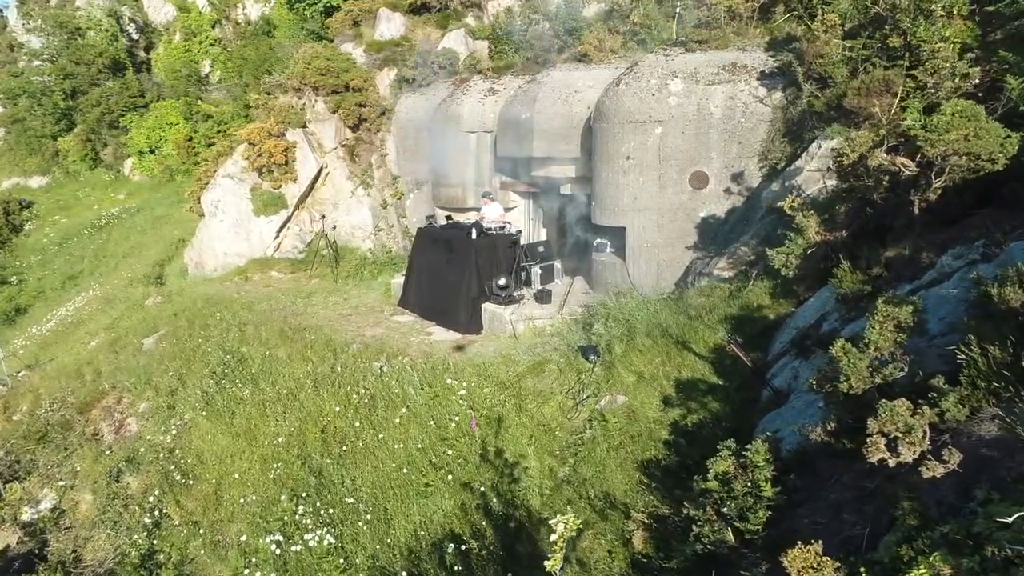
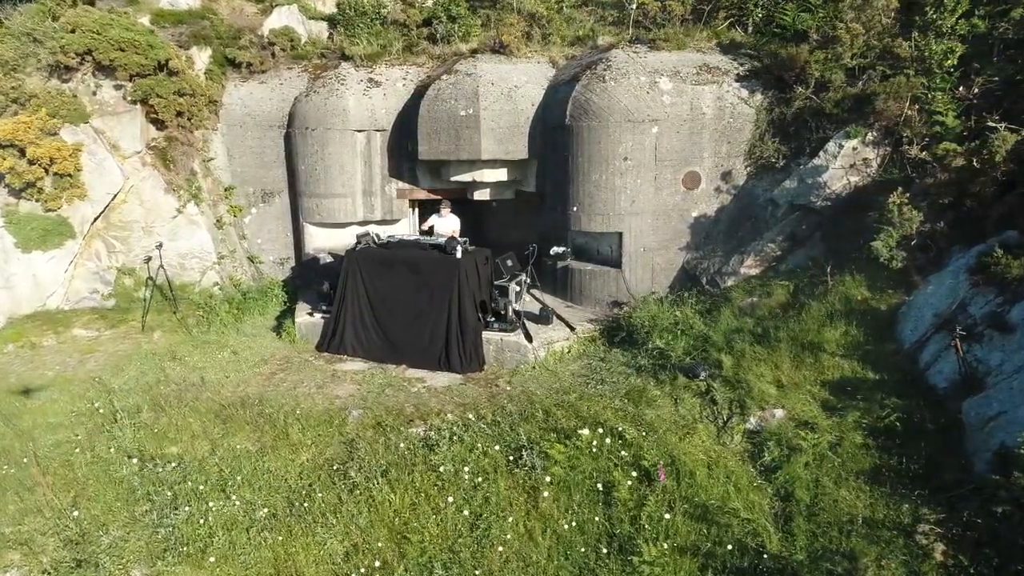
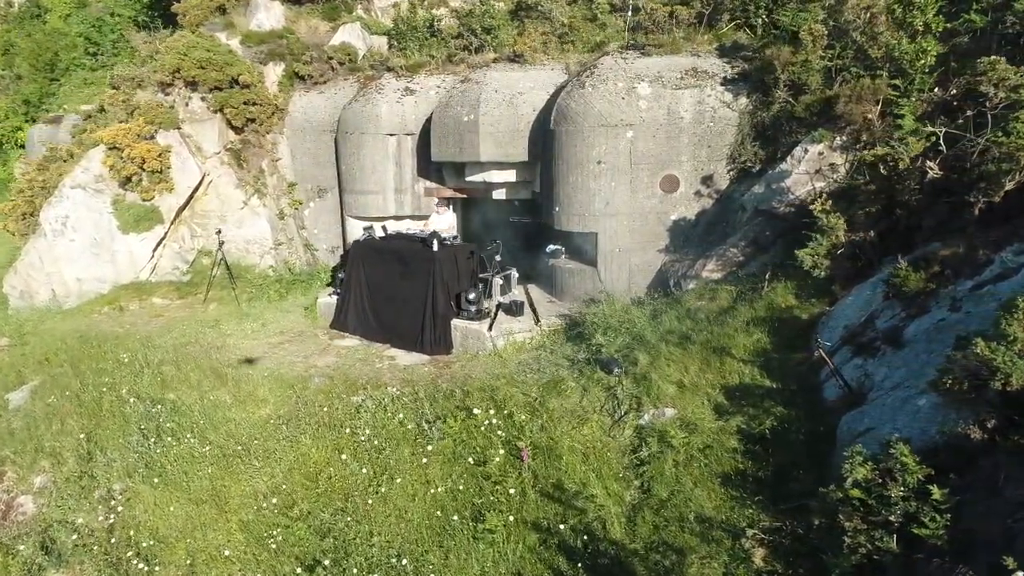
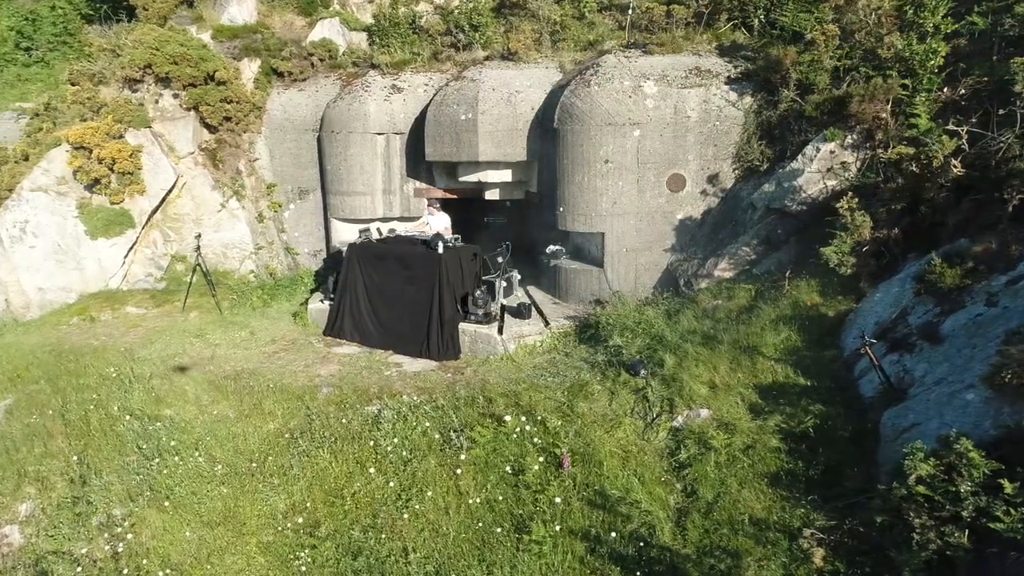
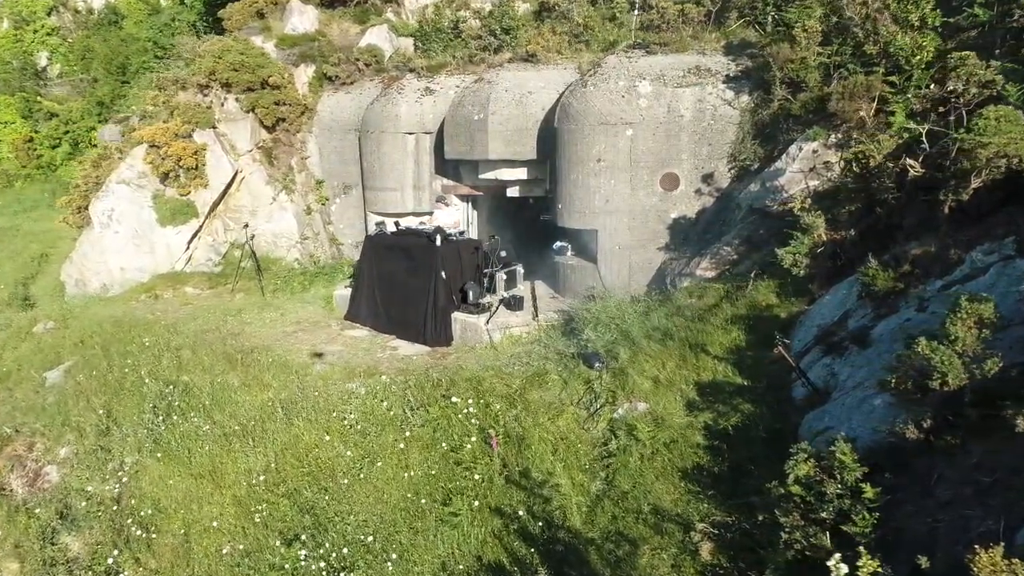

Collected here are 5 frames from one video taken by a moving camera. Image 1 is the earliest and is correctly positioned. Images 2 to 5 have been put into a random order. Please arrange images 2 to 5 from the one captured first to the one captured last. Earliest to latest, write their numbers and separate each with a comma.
5, 3, 4, 2
